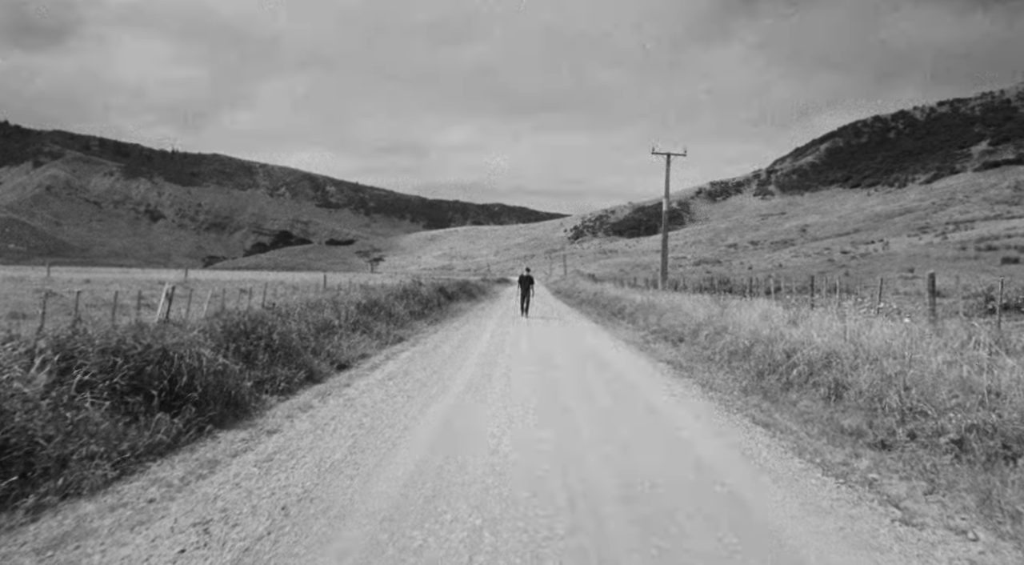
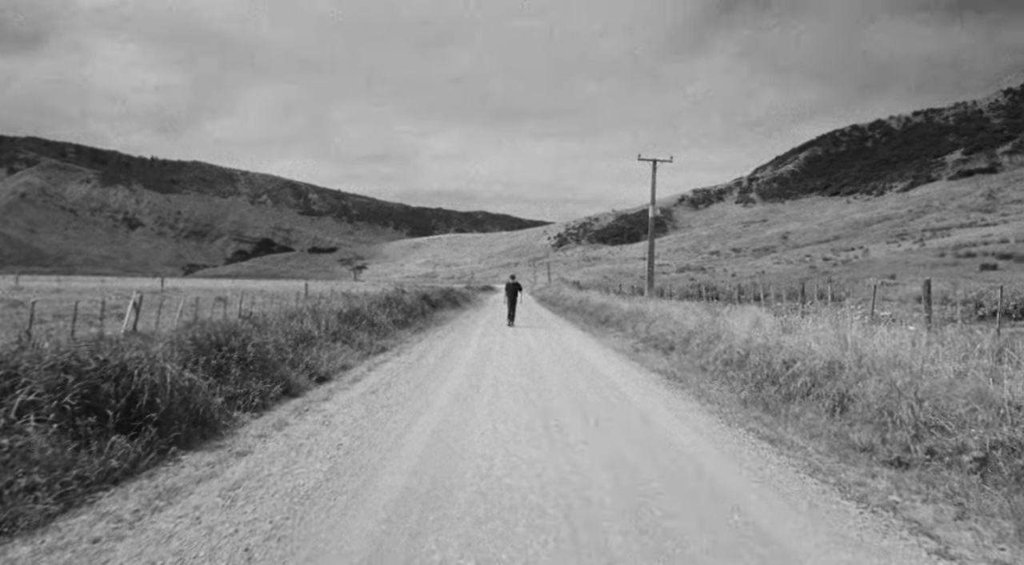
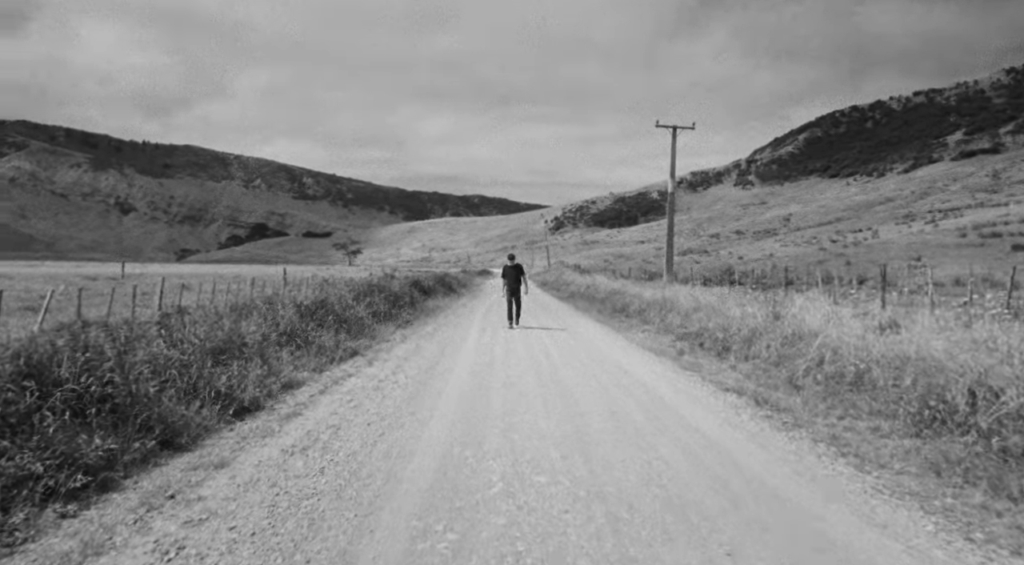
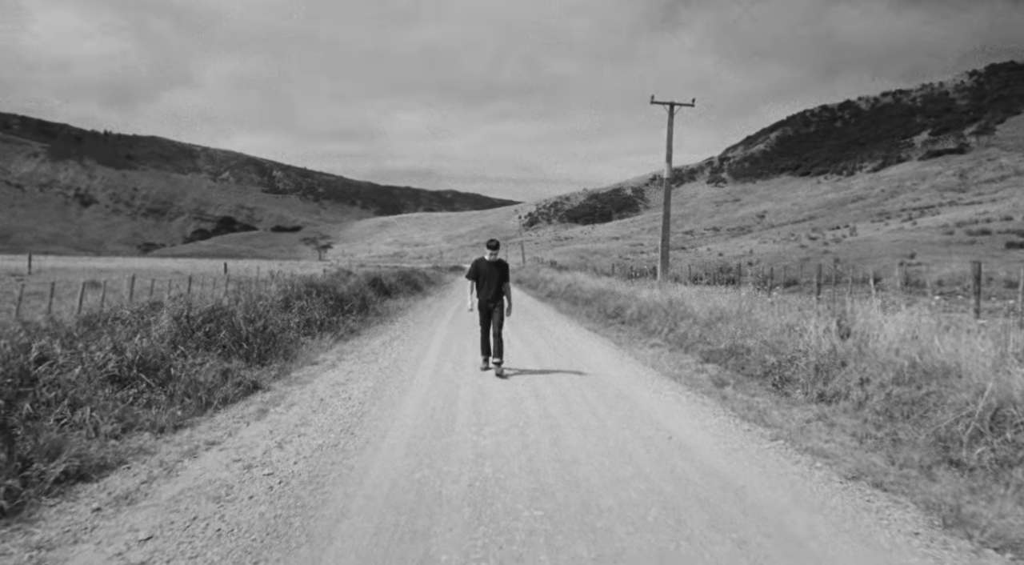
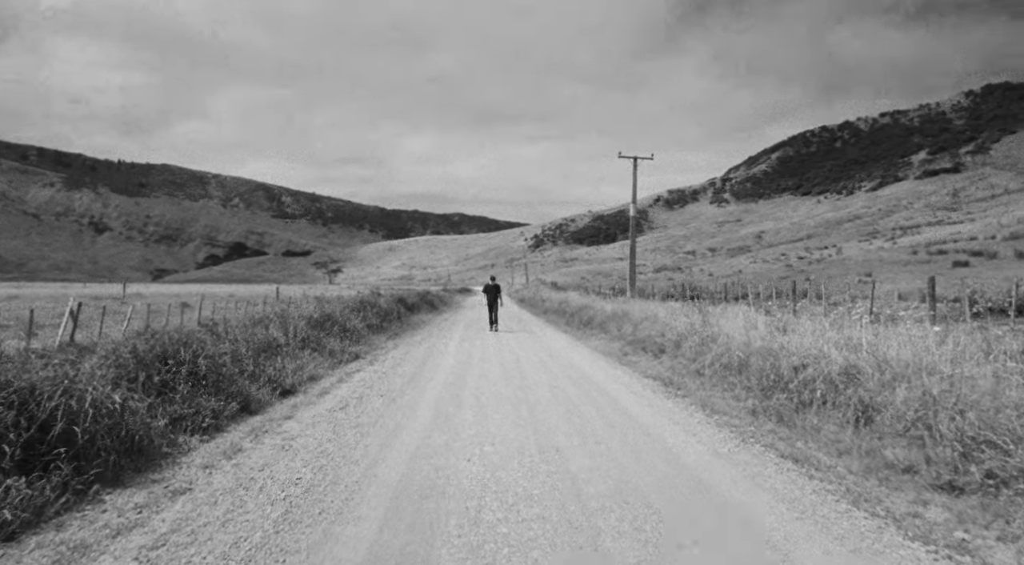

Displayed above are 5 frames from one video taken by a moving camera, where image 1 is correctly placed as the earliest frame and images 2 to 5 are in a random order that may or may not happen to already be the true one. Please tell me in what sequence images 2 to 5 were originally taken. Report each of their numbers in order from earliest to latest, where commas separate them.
2, 5, 3, 4
